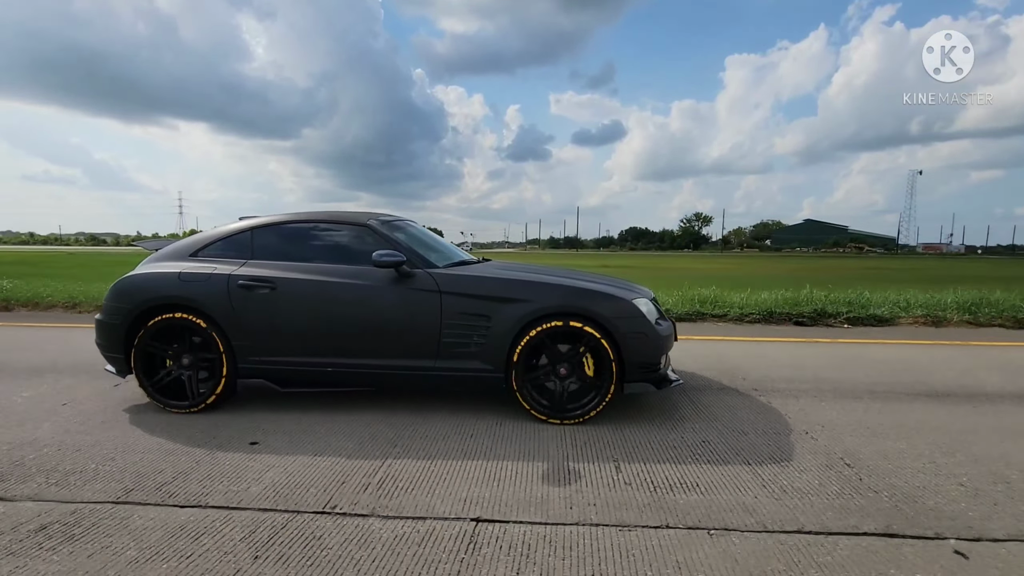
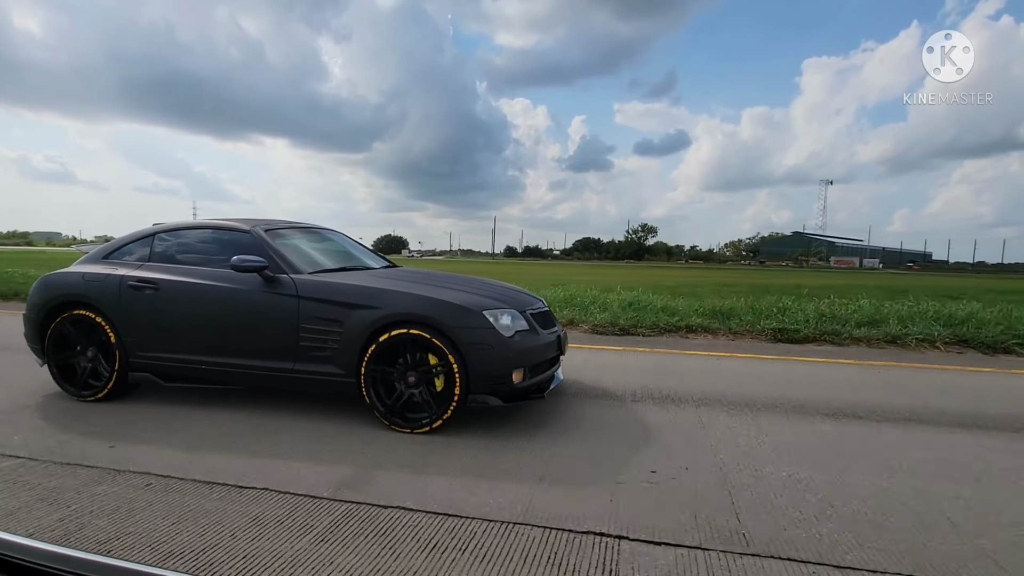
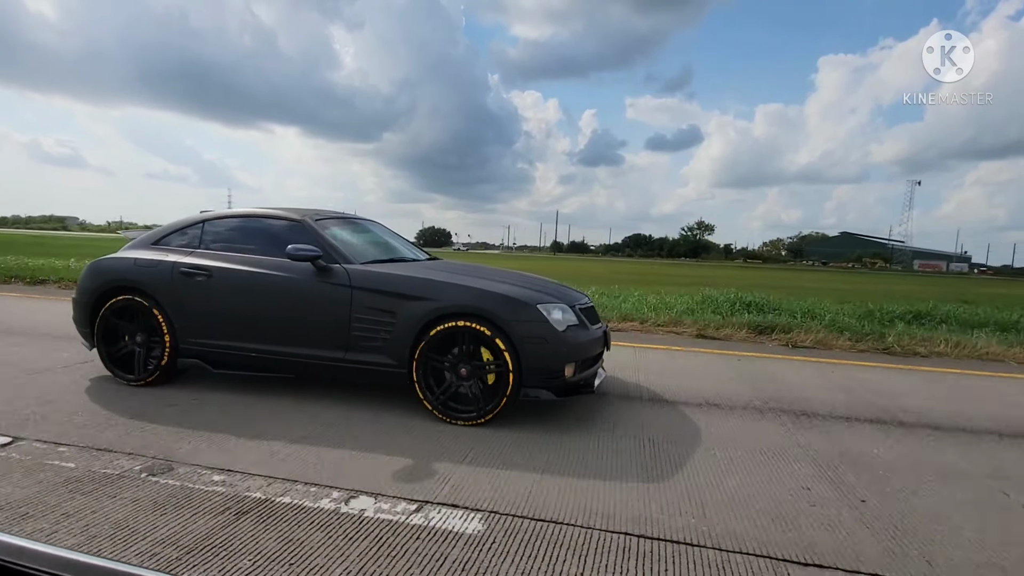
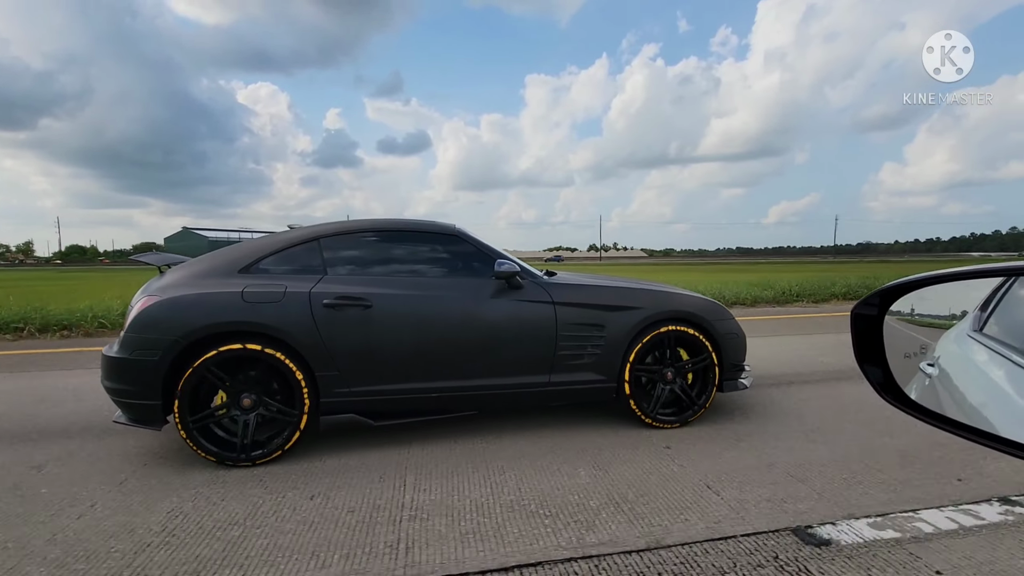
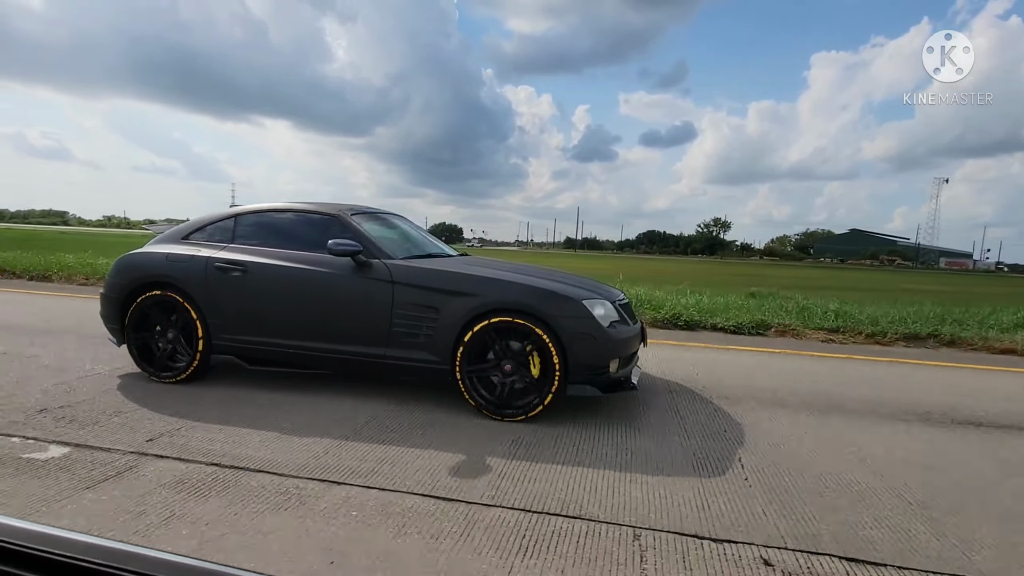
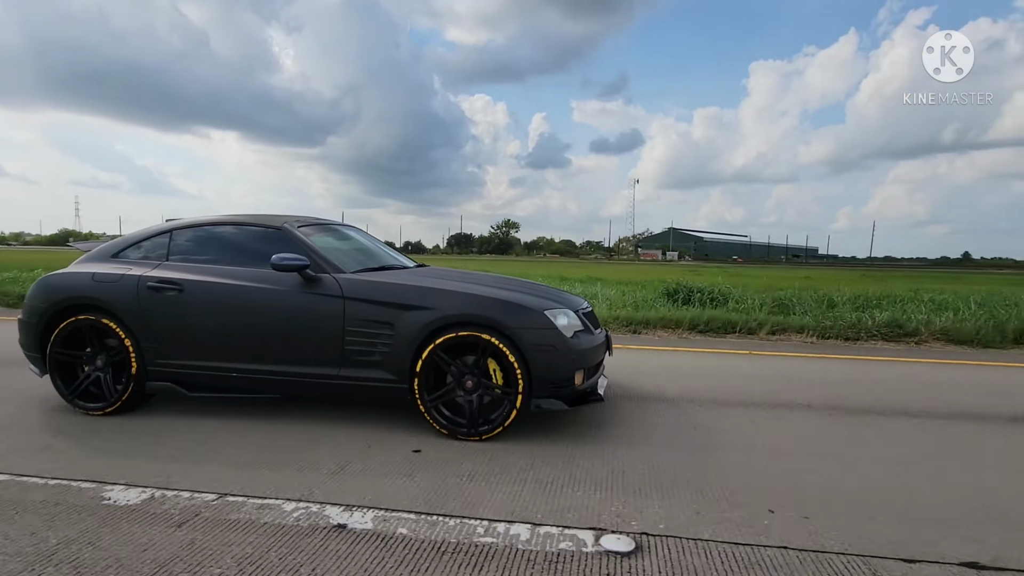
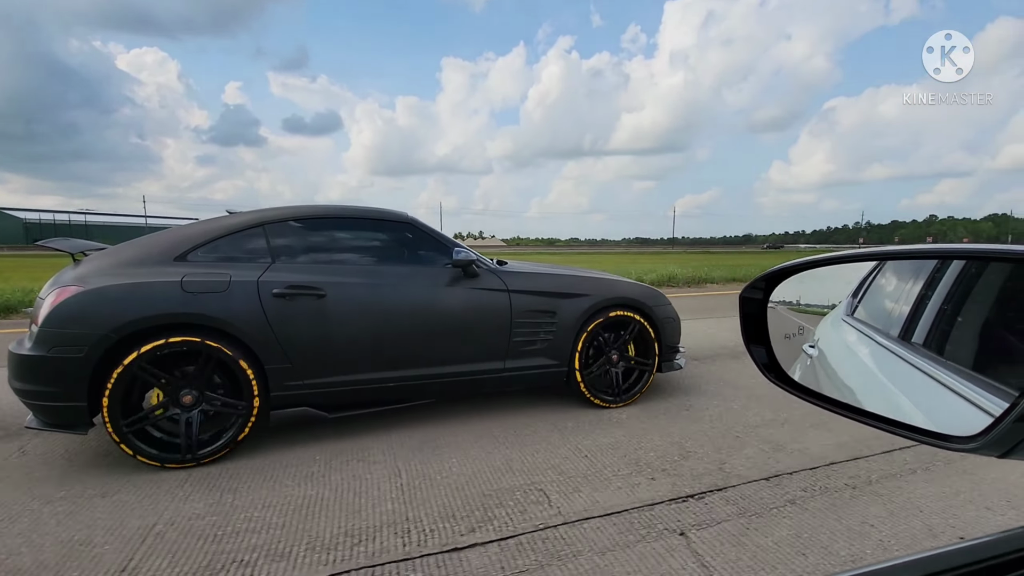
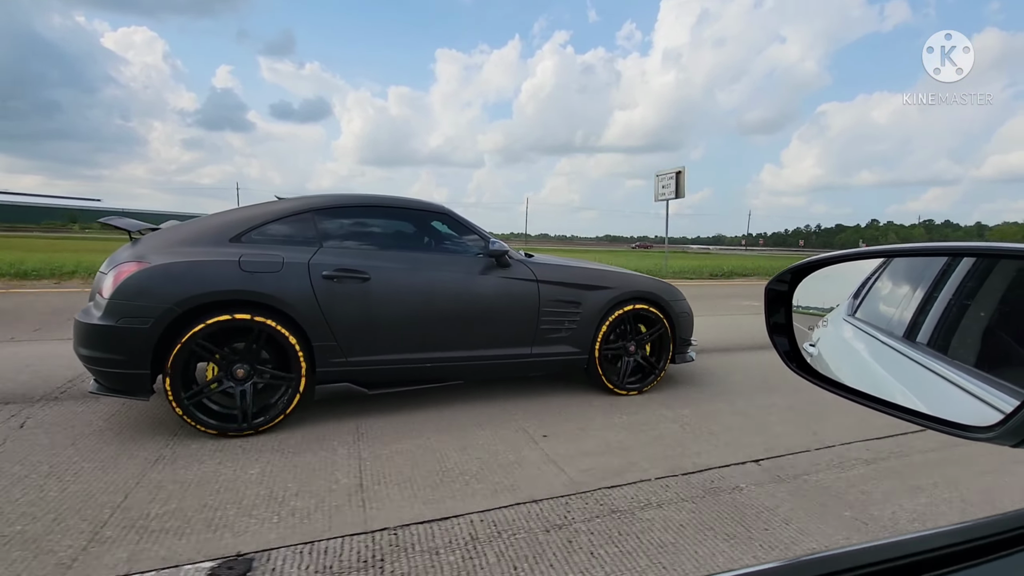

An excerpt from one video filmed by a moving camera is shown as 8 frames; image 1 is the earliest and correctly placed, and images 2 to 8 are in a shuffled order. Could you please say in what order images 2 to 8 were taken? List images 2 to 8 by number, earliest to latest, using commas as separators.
5, 3, 2, 6, 4, 7, 8
